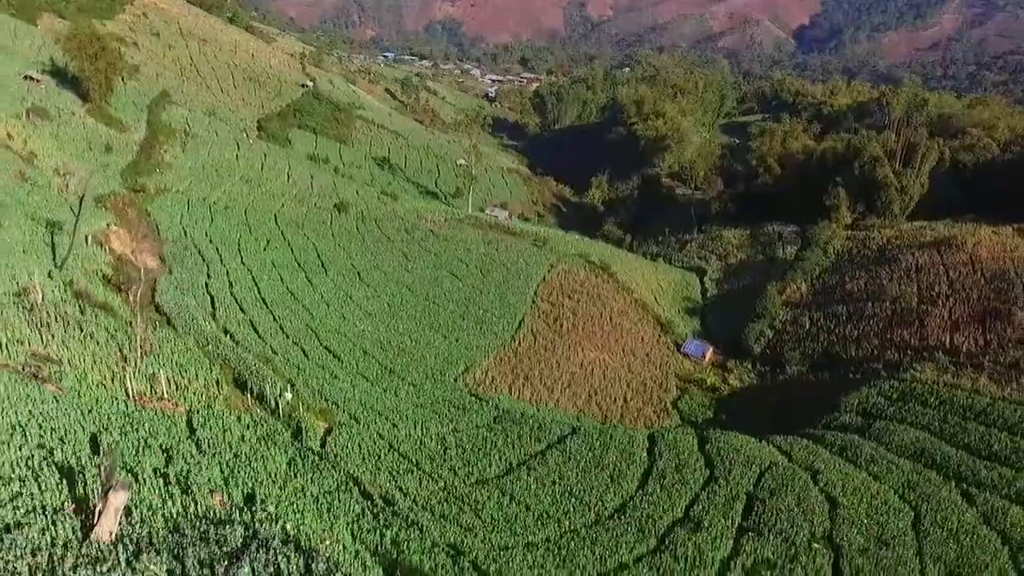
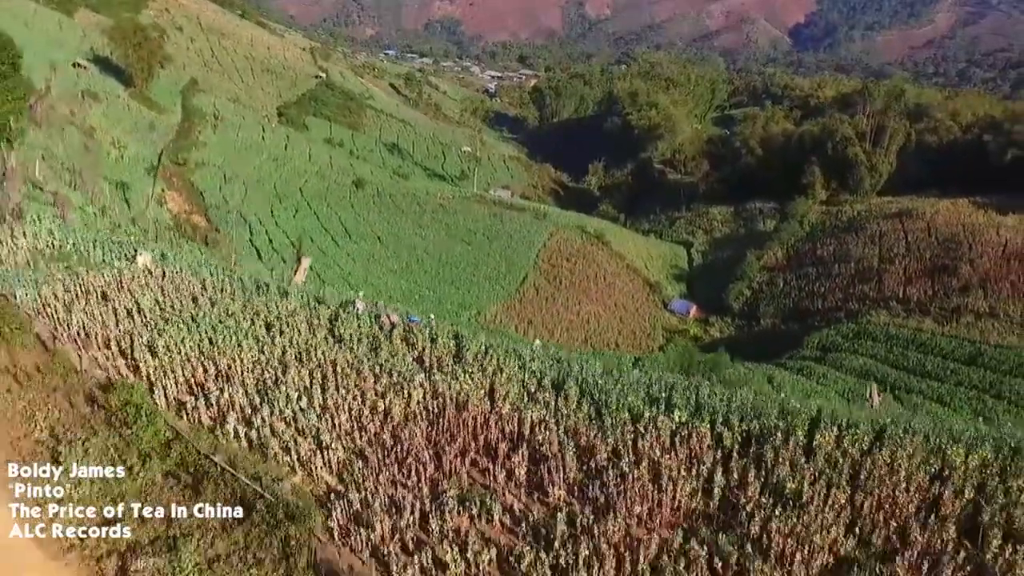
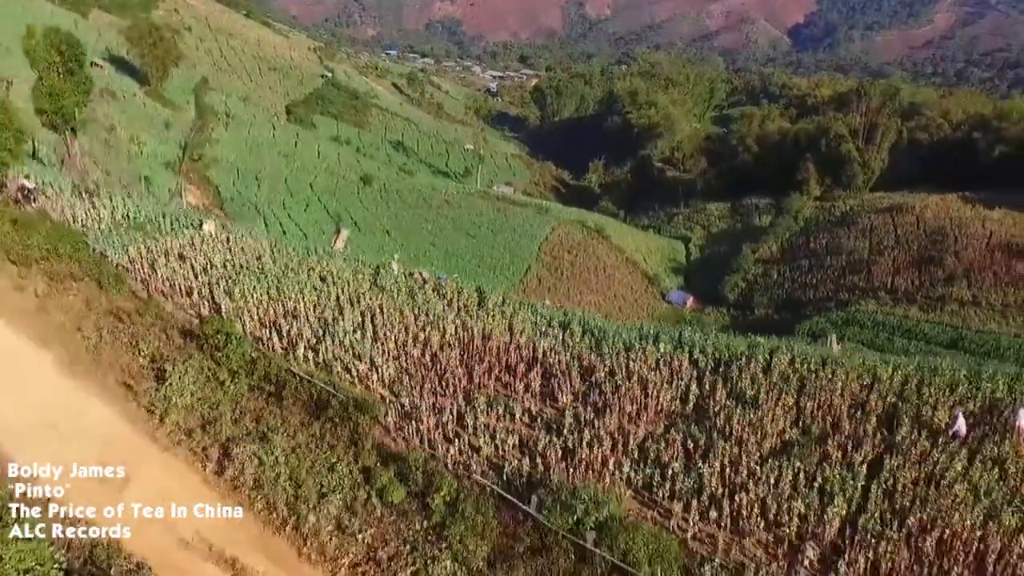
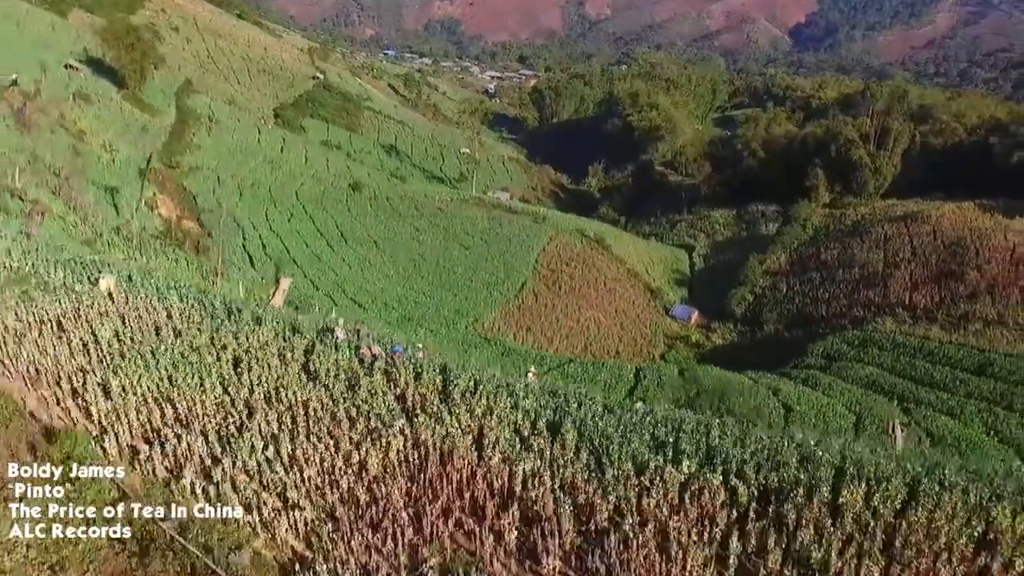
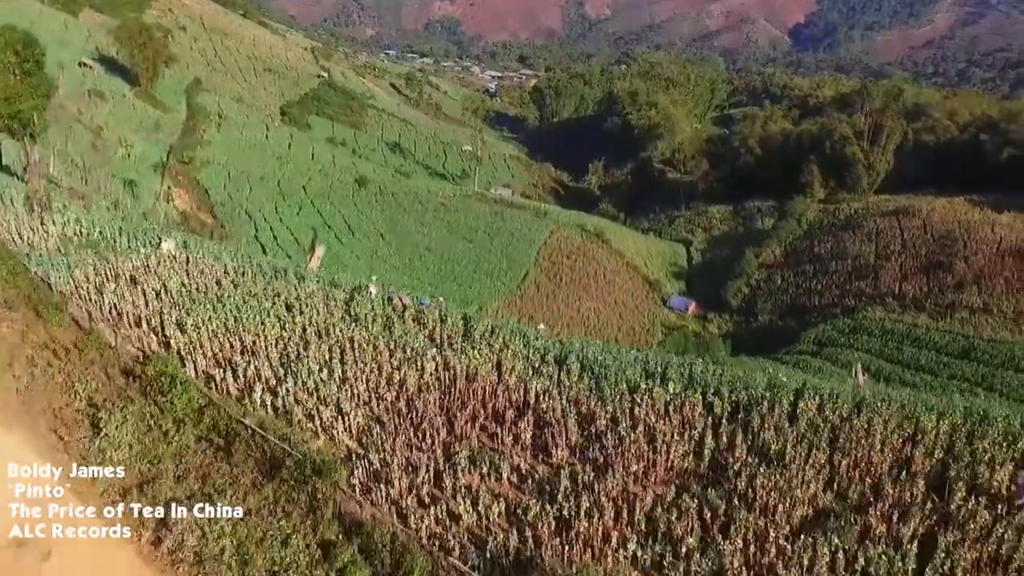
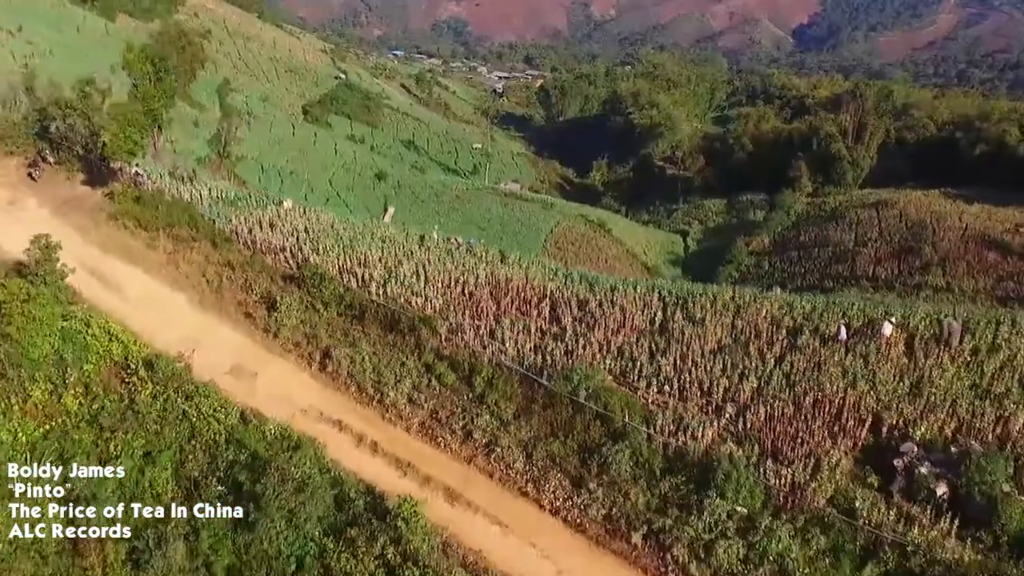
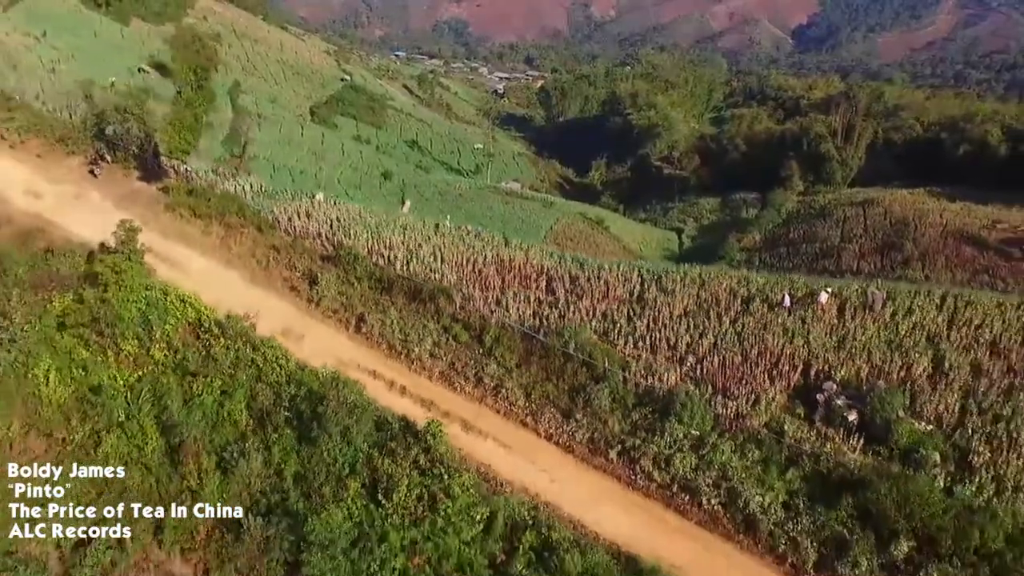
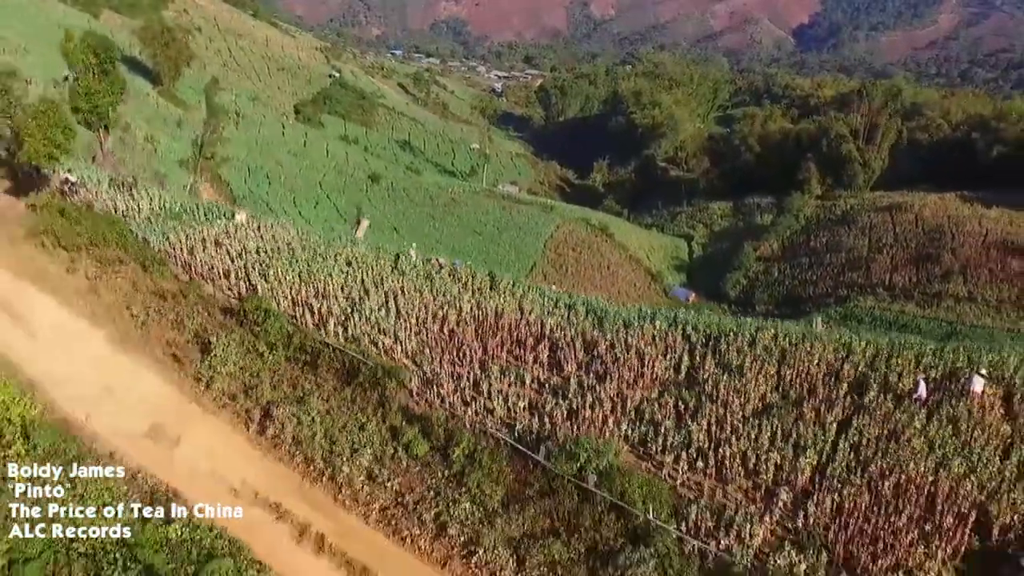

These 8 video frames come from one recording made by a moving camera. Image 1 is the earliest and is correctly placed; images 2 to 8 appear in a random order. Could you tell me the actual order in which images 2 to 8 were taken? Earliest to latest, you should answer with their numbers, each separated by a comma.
4, 2, 5, 3, 8, 6, 7
